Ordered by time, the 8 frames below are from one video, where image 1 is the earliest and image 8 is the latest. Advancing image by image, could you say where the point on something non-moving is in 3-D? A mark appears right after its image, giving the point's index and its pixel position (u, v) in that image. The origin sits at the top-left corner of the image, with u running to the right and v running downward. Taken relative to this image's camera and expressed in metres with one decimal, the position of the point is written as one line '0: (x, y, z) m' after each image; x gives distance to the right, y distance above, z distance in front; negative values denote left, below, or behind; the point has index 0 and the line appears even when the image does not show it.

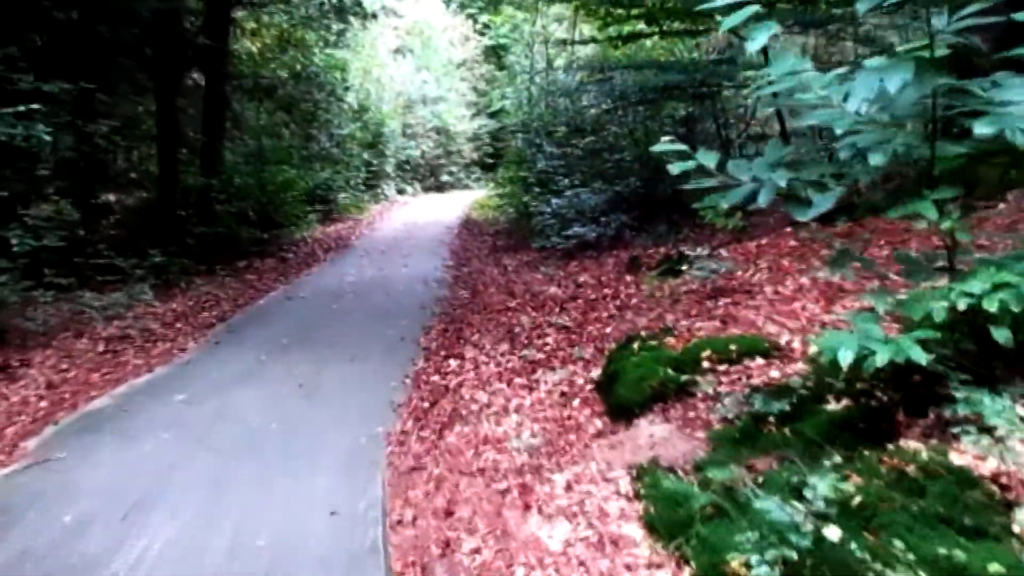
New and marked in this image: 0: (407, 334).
0: (-0.9, -0.4, +8.8) m
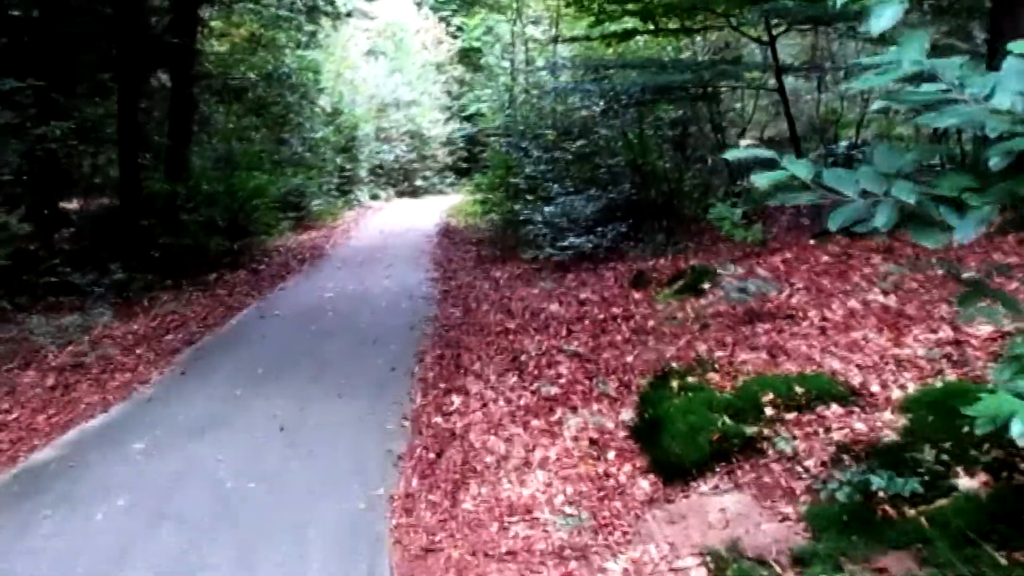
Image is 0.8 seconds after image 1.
0: (-0.9, -0.6, +7.9) m
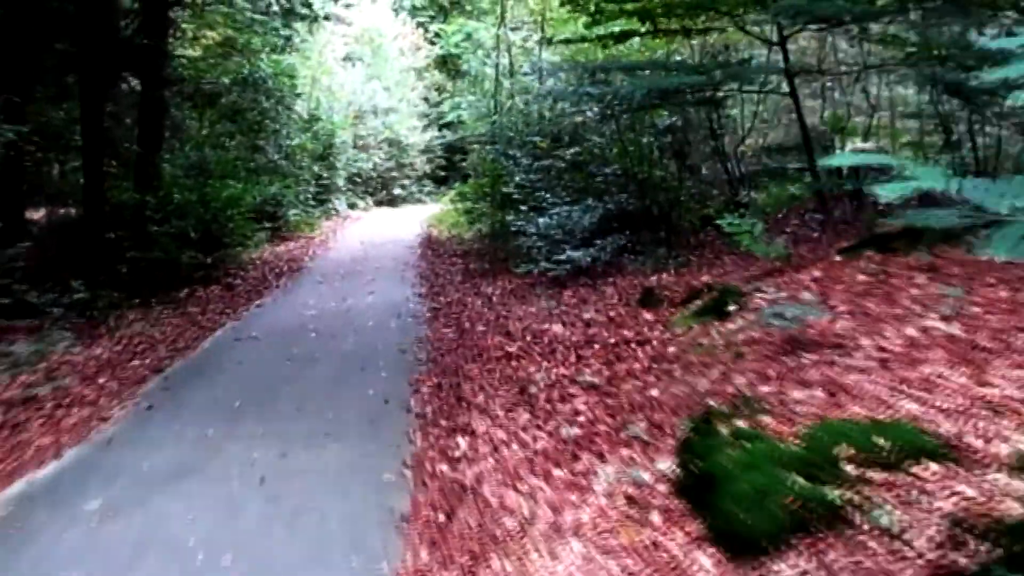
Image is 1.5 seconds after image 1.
0: (-0.8, -0.7, +7.0) m
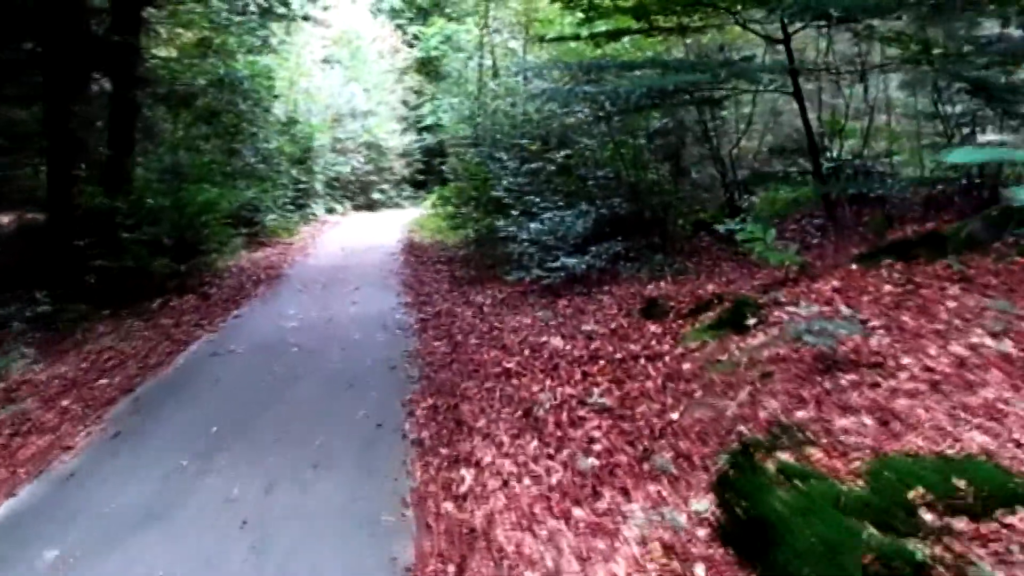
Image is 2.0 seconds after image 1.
0: (-0.8, -0.8, +6.5) m
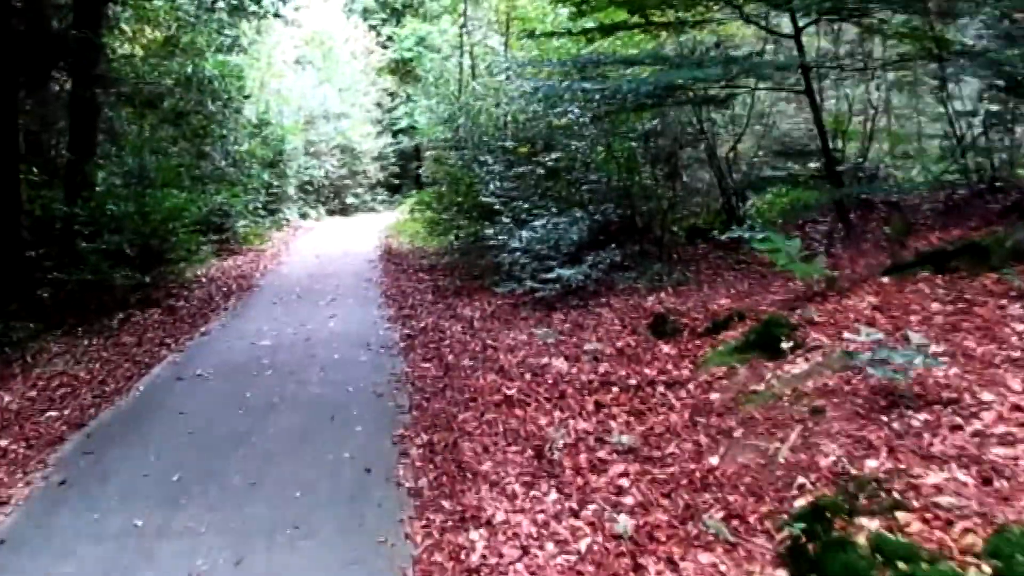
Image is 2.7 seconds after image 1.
0: (-0.8, -0.9, +5.7) m
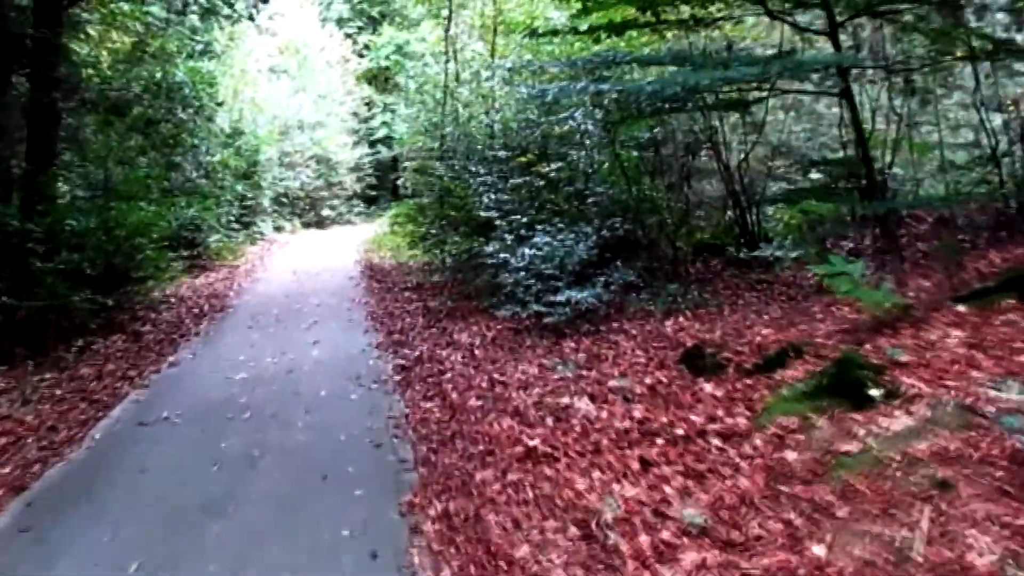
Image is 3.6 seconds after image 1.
0: (-0.6, -1.1, +4.6) m
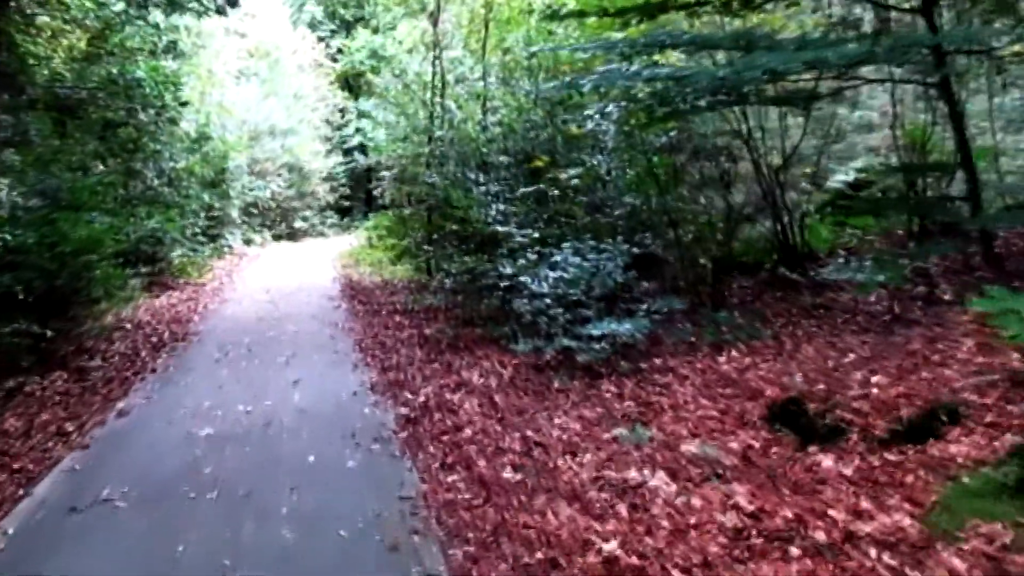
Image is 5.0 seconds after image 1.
0: (-0.3, -1.3, +2.9) m
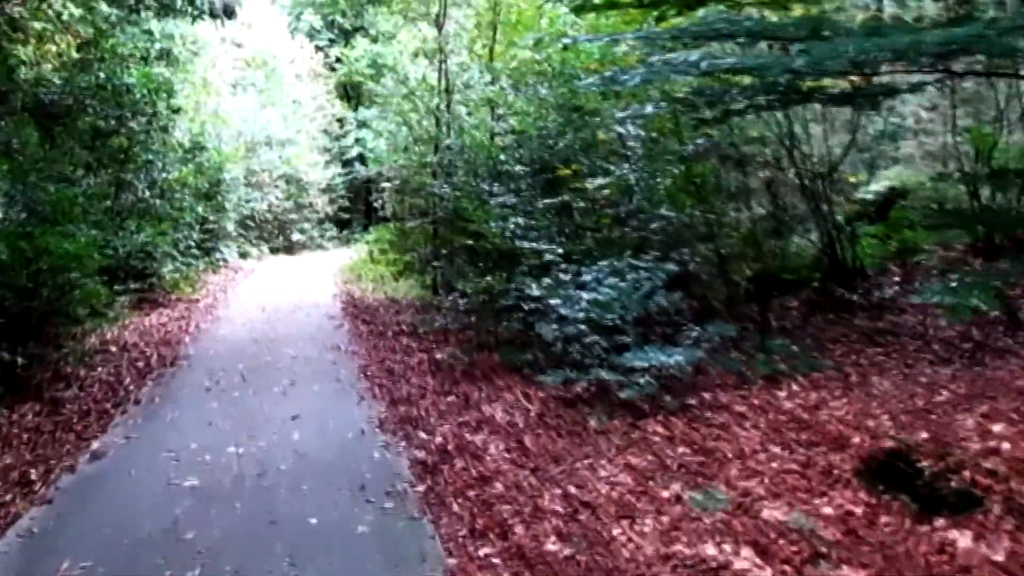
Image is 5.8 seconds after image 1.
0: (-0.1, -1.4, +1.9) m
